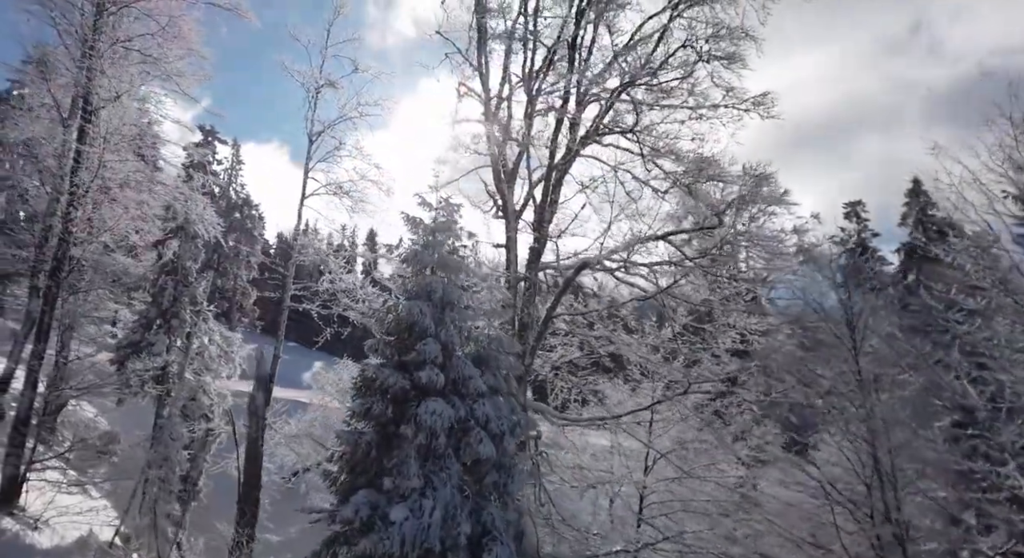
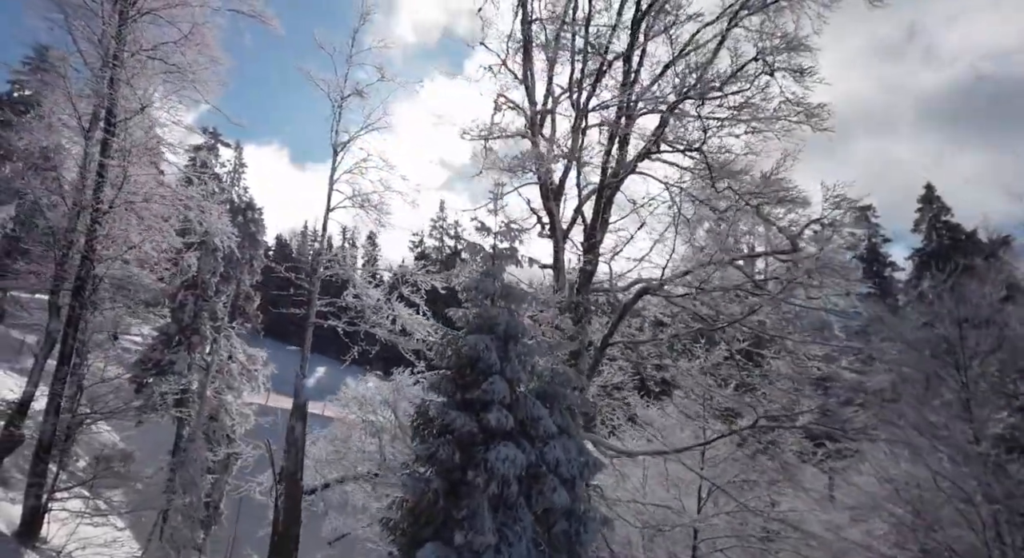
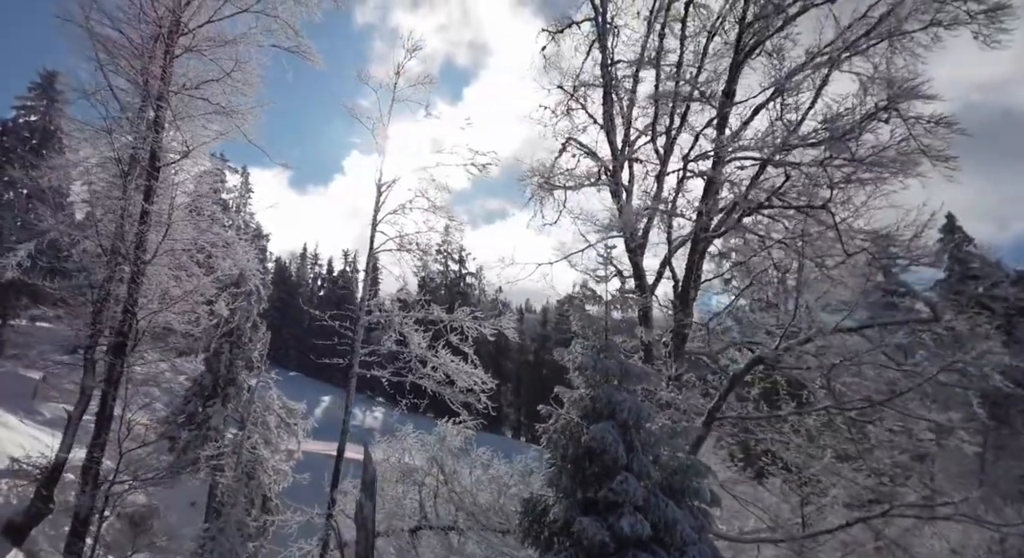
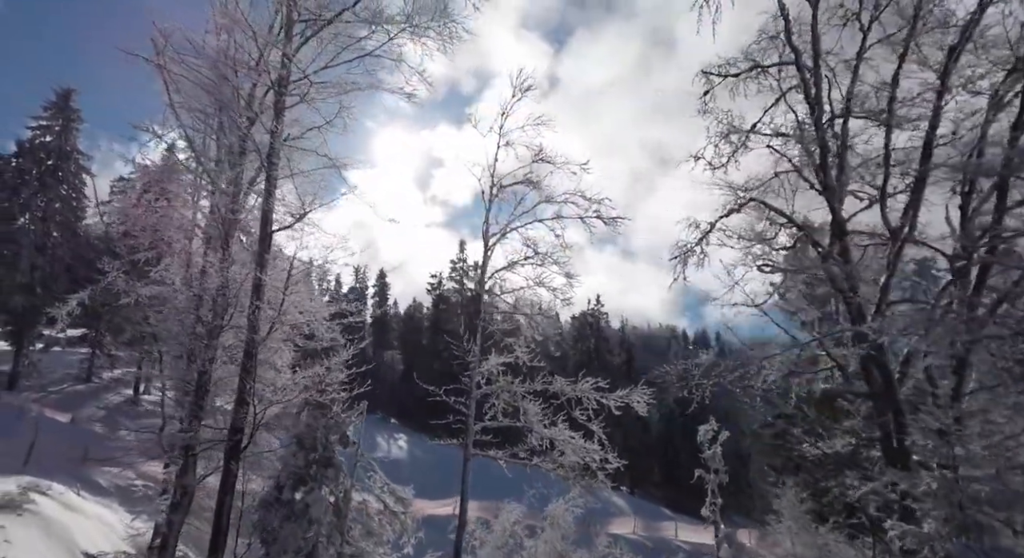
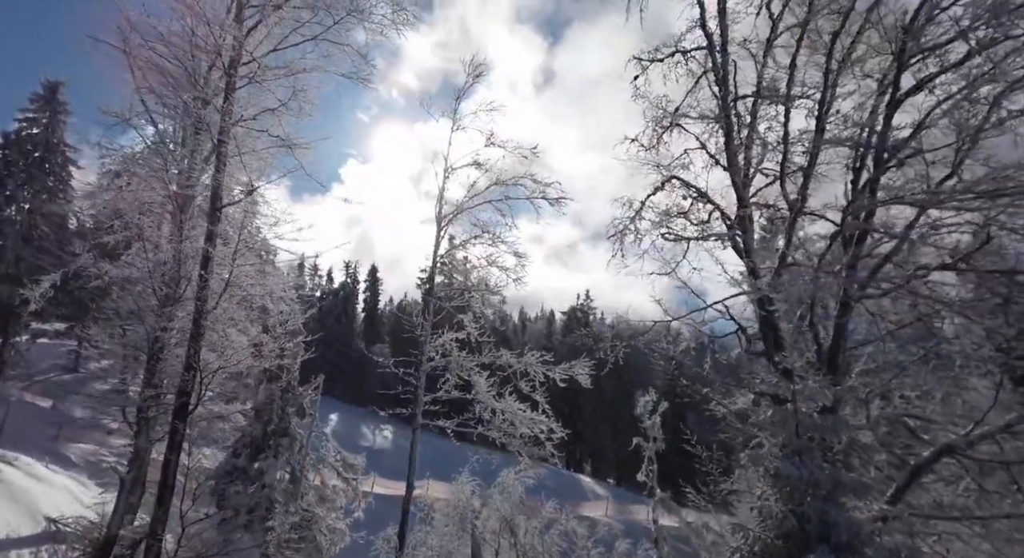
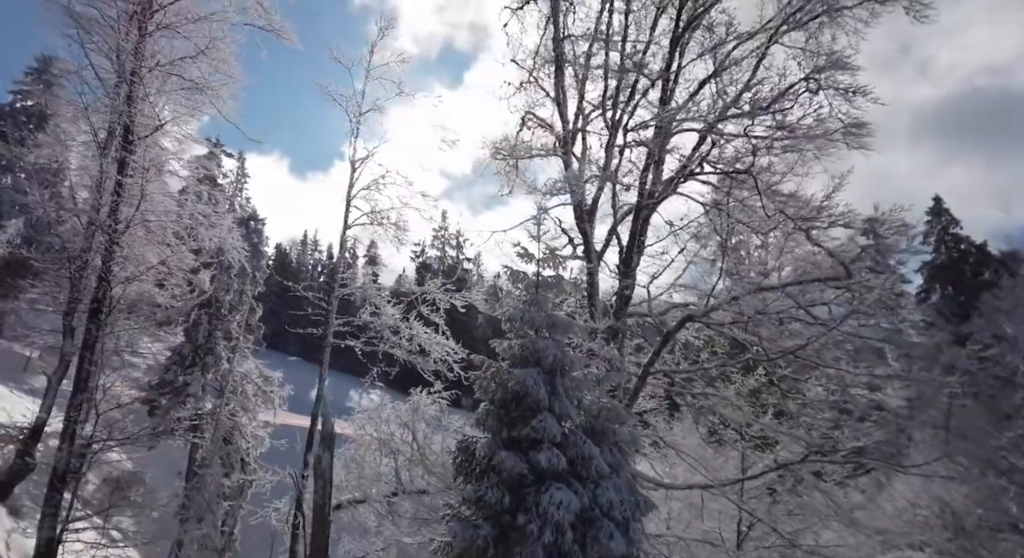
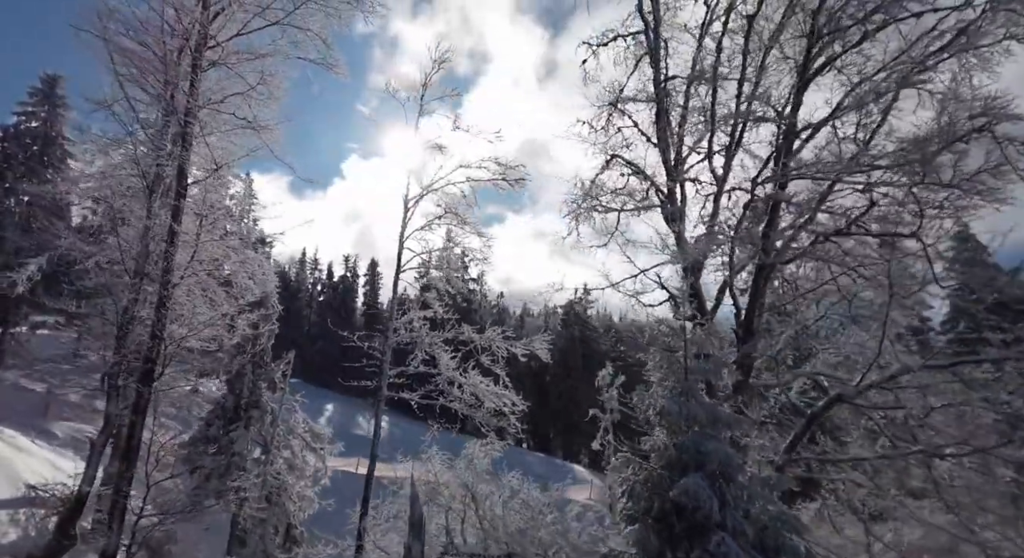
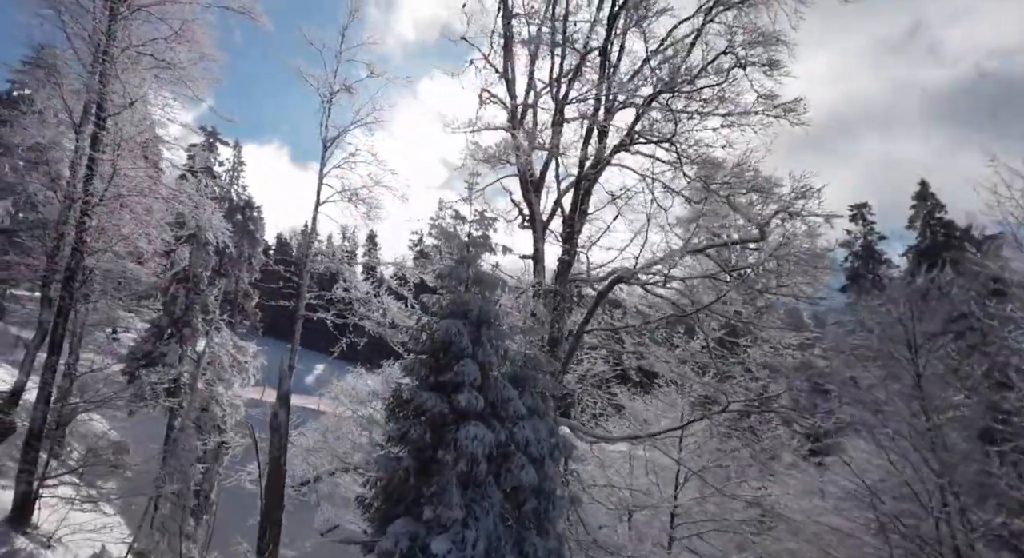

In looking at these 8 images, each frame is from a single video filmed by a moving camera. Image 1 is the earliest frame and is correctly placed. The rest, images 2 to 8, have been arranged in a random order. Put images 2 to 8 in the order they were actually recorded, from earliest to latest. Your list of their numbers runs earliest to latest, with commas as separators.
8, 2, 6, 3, 7, 5, 4
